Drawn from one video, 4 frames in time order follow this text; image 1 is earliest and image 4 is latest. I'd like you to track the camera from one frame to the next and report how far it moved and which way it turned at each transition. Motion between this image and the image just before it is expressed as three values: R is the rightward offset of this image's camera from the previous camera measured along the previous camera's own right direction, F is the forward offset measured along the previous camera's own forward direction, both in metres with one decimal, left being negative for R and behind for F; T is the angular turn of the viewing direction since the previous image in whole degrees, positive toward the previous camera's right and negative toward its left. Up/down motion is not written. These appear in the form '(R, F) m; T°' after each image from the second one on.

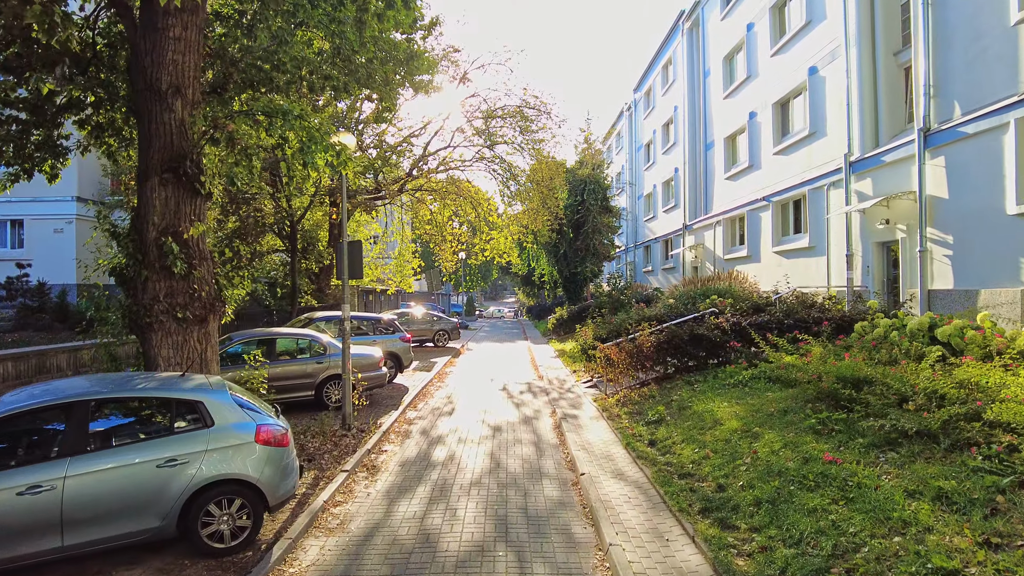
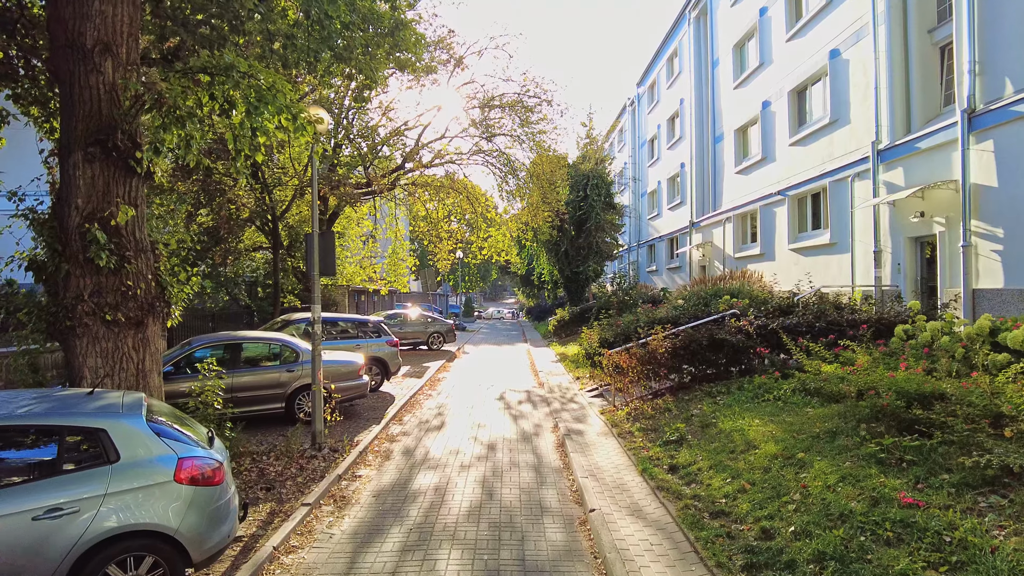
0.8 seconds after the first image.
(0.0, +1.0) m; 0°
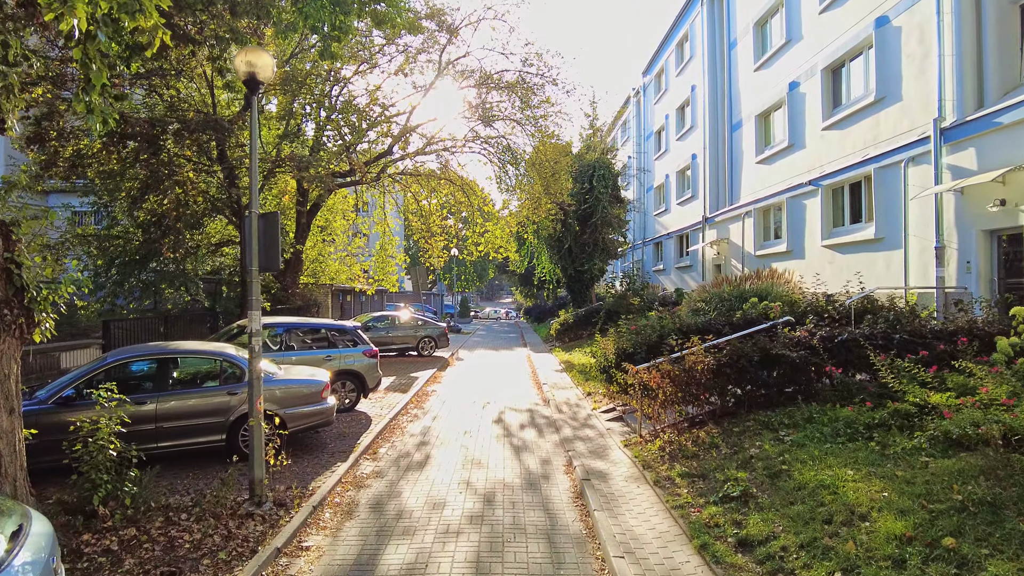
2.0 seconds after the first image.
(-0.1, +1.7) m; 0°
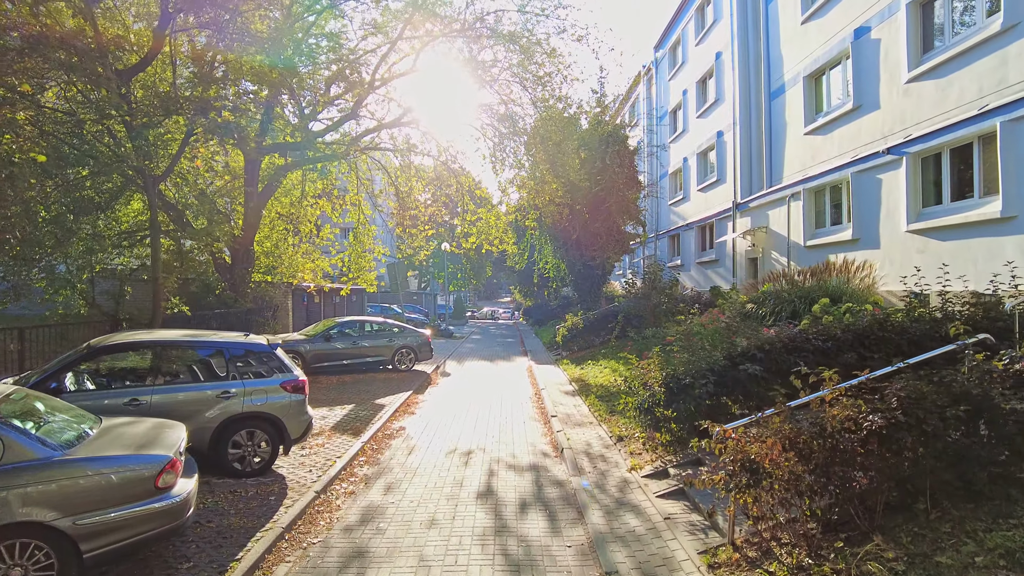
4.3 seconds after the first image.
(0.0, +3.1) m; 0°
